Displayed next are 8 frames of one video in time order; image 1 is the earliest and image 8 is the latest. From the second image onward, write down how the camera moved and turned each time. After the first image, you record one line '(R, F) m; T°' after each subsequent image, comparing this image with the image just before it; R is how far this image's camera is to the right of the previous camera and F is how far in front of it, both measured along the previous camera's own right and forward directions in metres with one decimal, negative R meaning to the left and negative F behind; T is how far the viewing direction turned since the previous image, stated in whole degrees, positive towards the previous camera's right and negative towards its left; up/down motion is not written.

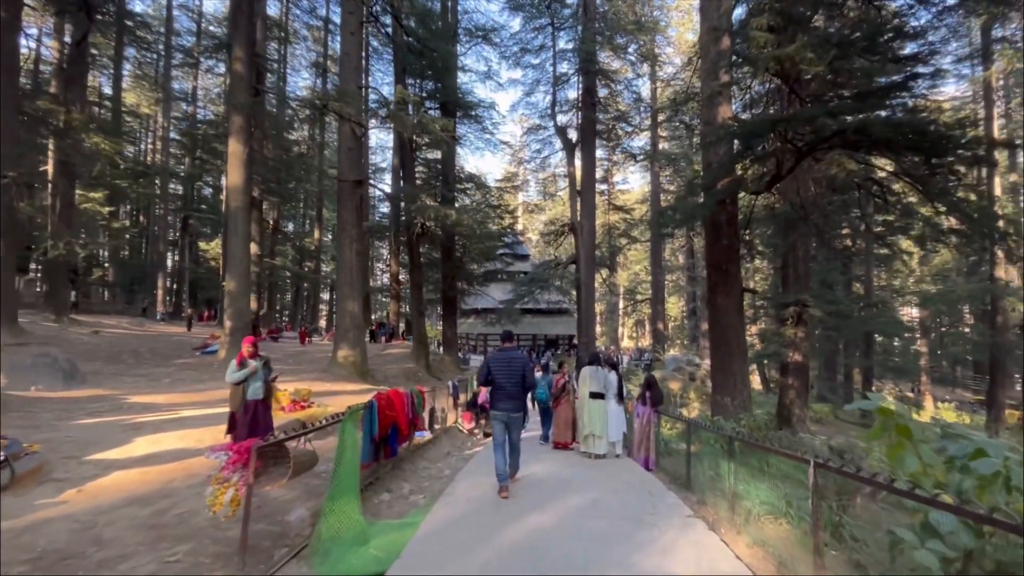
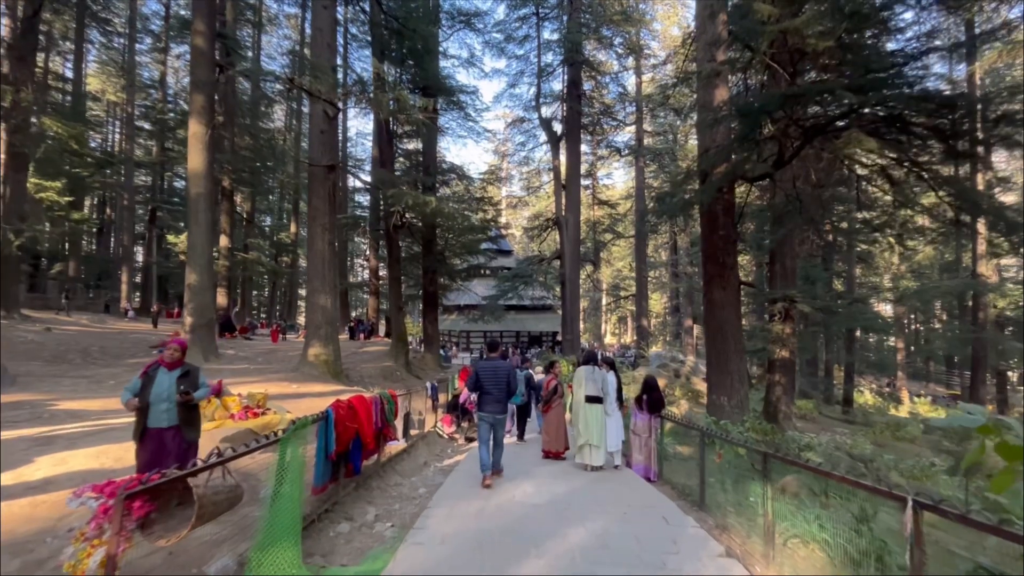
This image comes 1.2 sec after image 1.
(0.0, +0.7) m; +2°
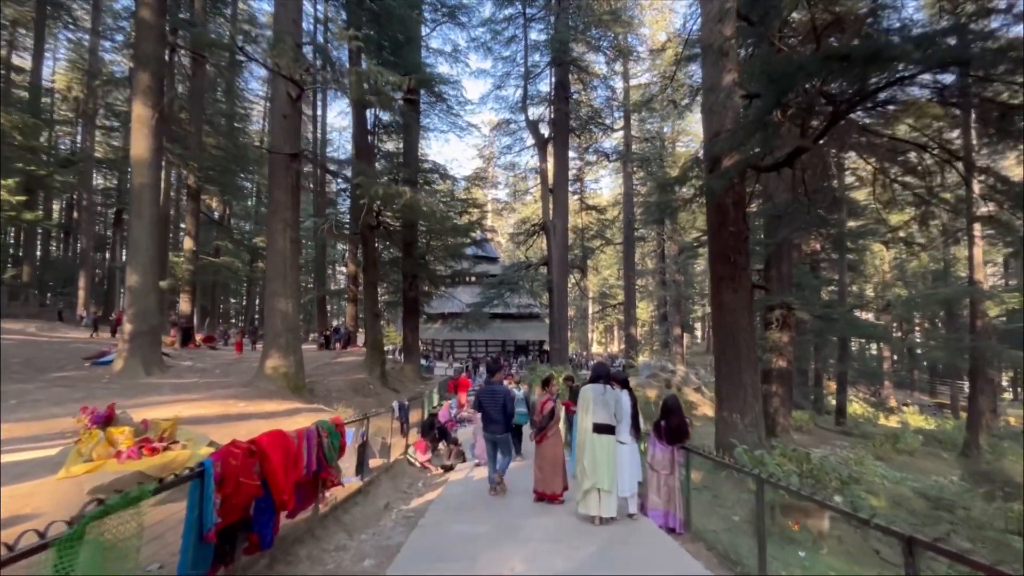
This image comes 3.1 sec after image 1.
(0.0, +1.2) m; +2°
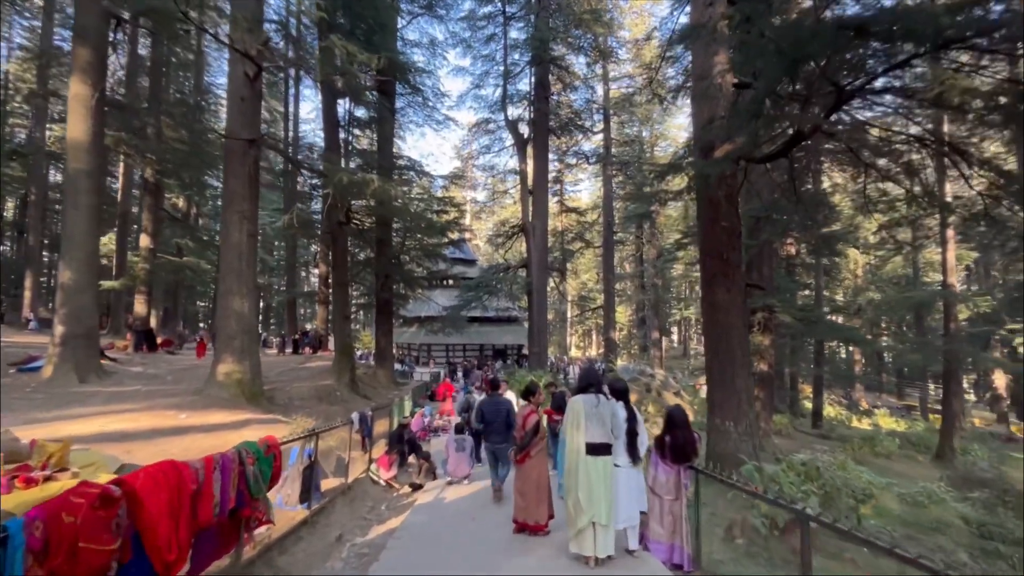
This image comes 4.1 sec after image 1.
(0.0, +0.7) m; +3°
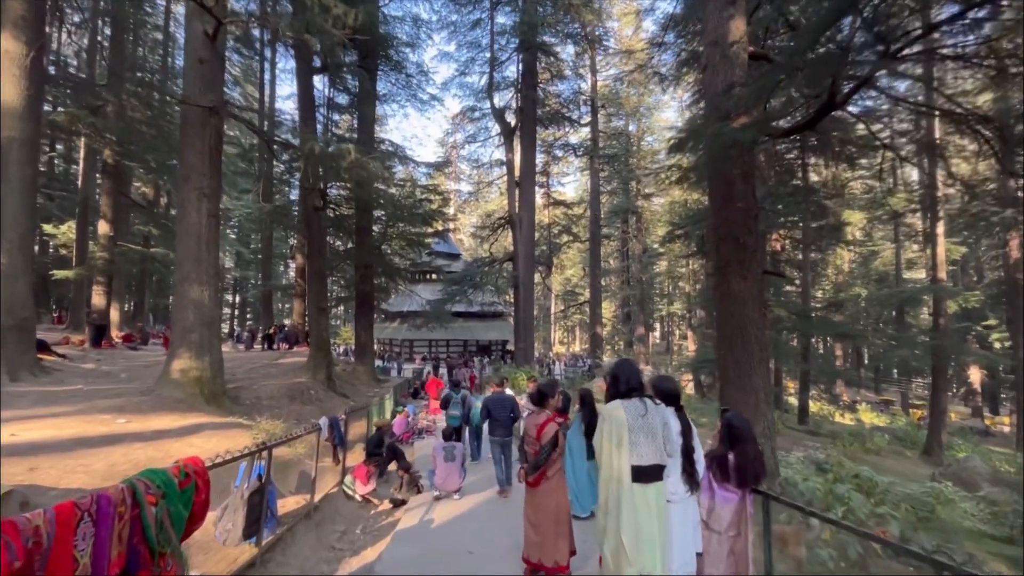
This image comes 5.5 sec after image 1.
(-0.2, +0.8) m; +2°
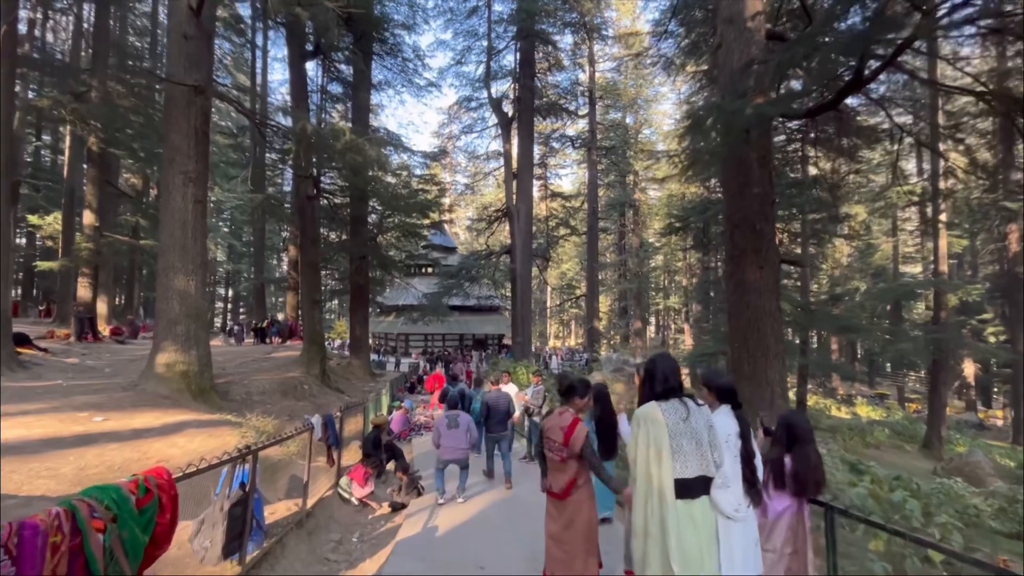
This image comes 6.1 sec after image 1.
(-0.1, +0.4) m; +1°
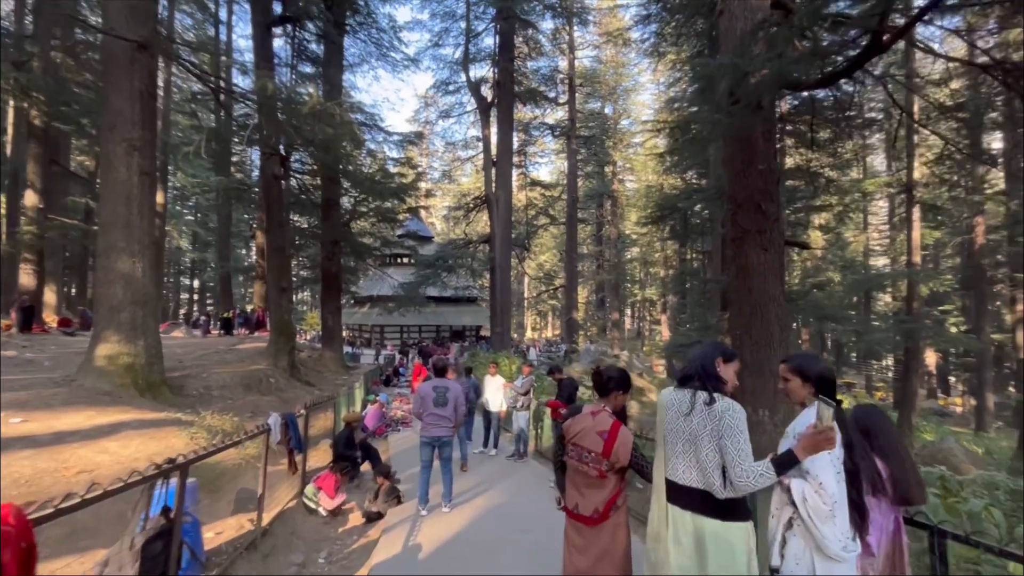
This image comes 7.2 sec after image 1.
(-0.1, +0.6) m; +3°
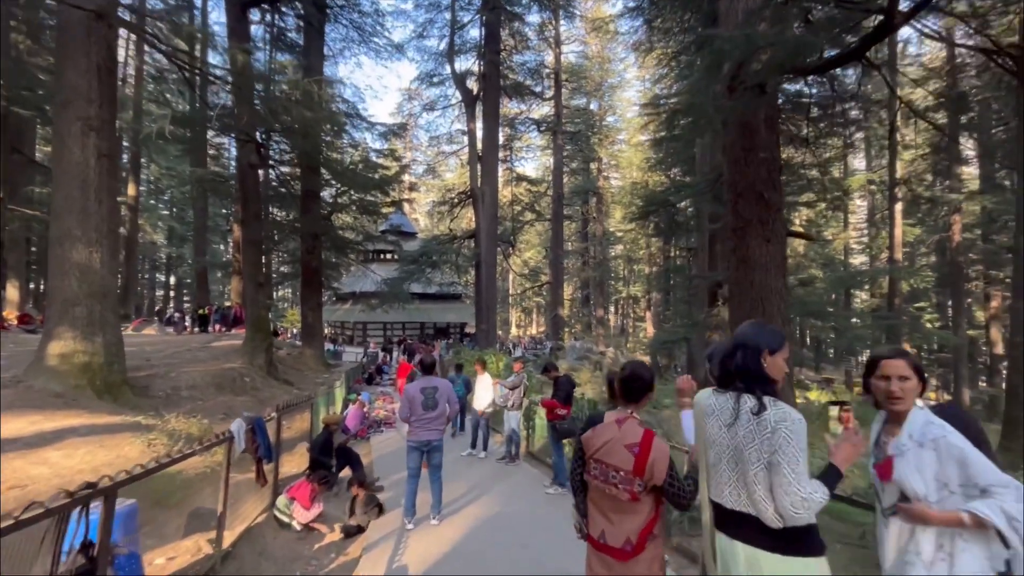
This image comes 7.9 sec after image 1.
(-0.1, +0.4) m; +2°
